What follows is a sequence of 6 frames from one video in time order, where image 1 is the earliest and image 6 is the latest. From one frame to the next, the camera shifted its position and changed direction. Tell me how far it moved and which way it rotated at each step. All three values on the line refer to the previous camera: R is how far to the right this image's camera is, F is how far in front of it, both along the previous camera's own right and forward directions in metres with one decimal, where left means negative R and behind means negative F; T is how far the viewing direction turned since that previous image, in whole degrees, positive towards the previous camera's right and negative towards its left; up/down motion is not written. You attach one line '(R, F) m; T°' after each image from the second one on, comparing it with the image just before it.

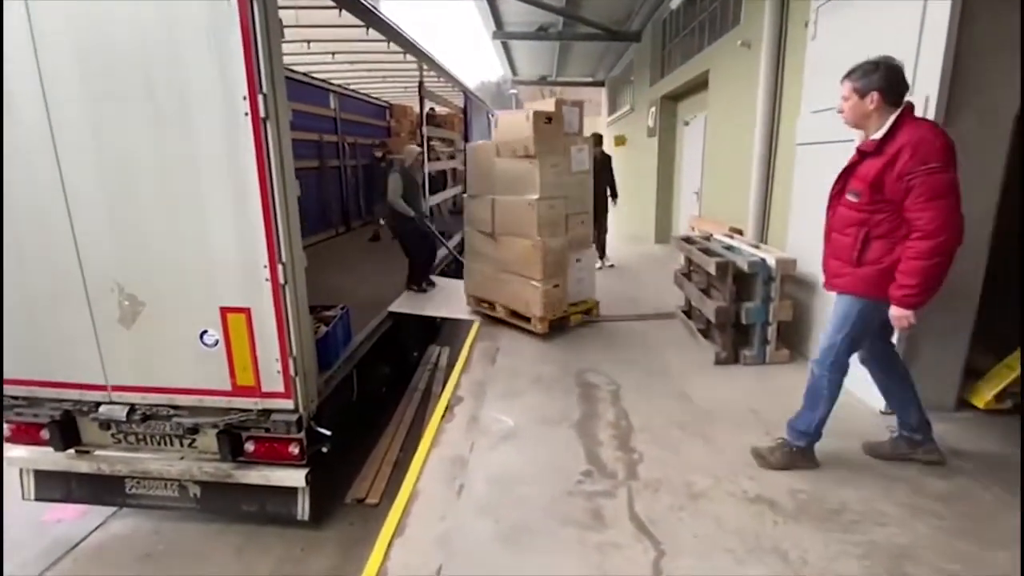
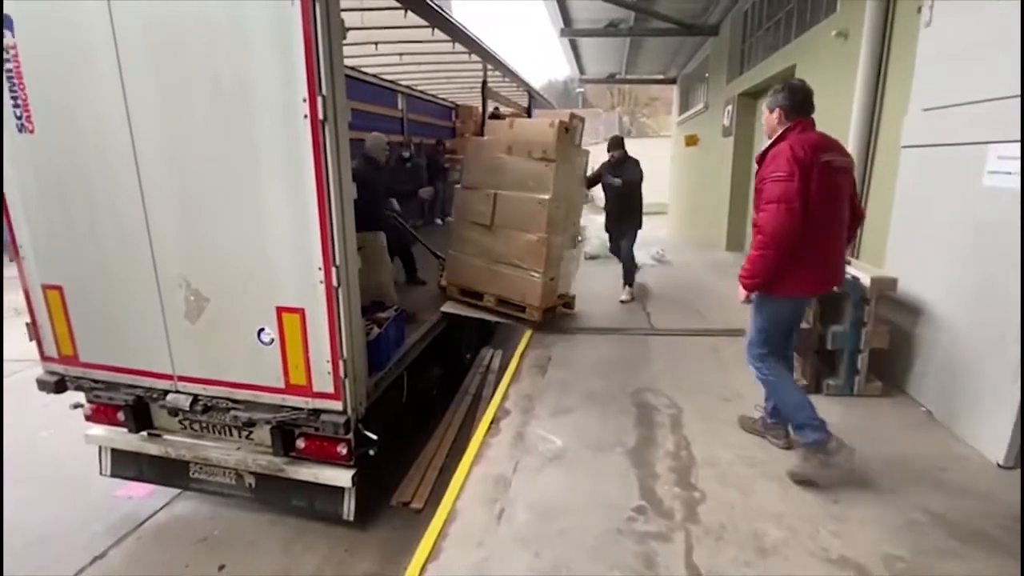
(0.0, +0.2) m; -7°
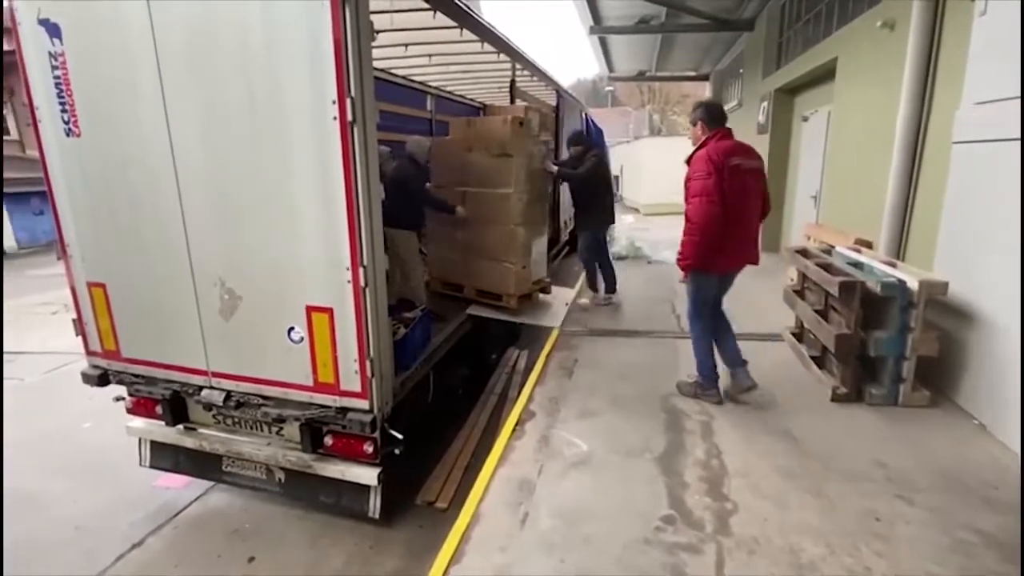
(0.0, 0.0) m; -3°
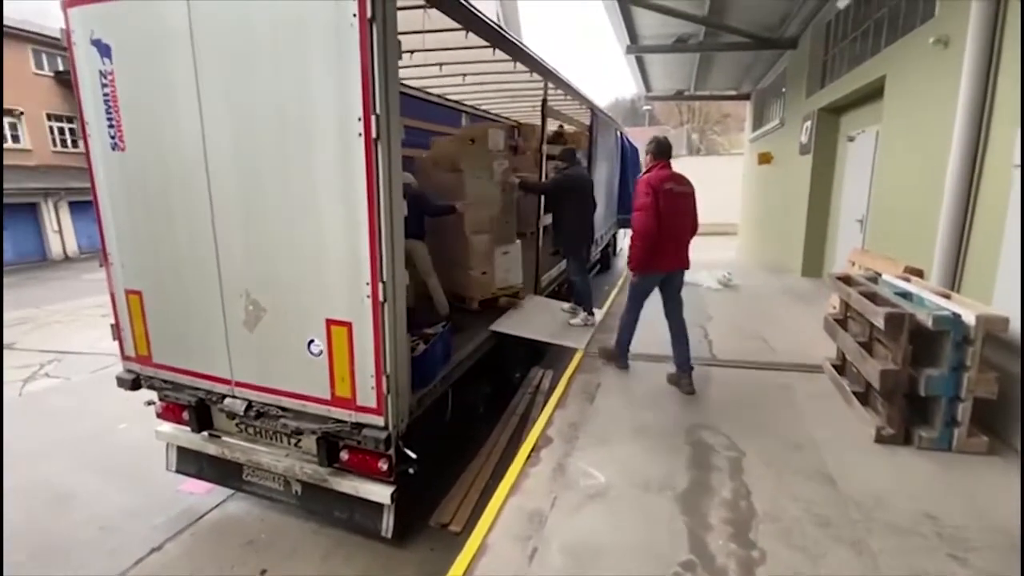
(+0.1, +0.1) m; -4°
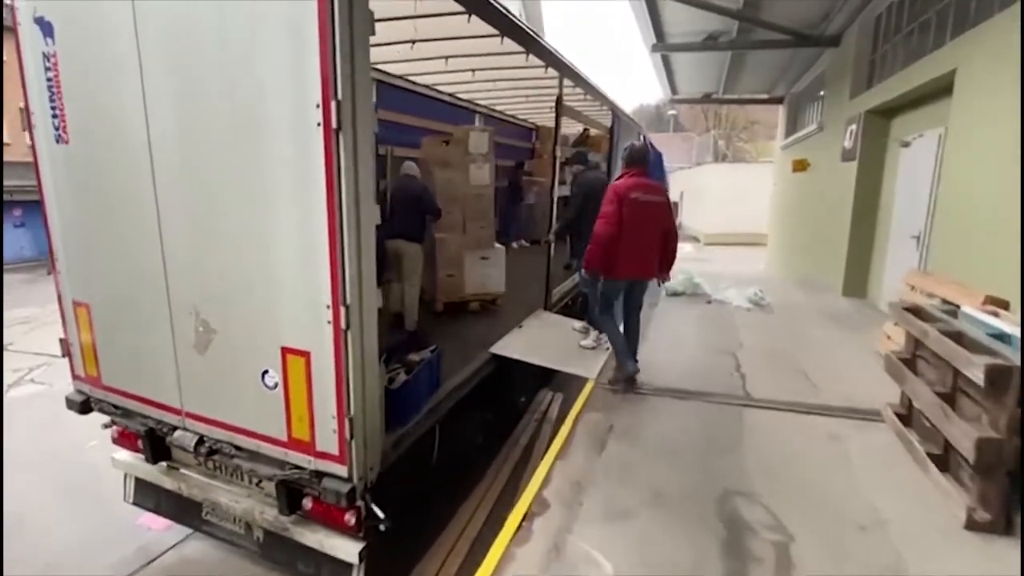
(+0.1, +0.5) m; -2°
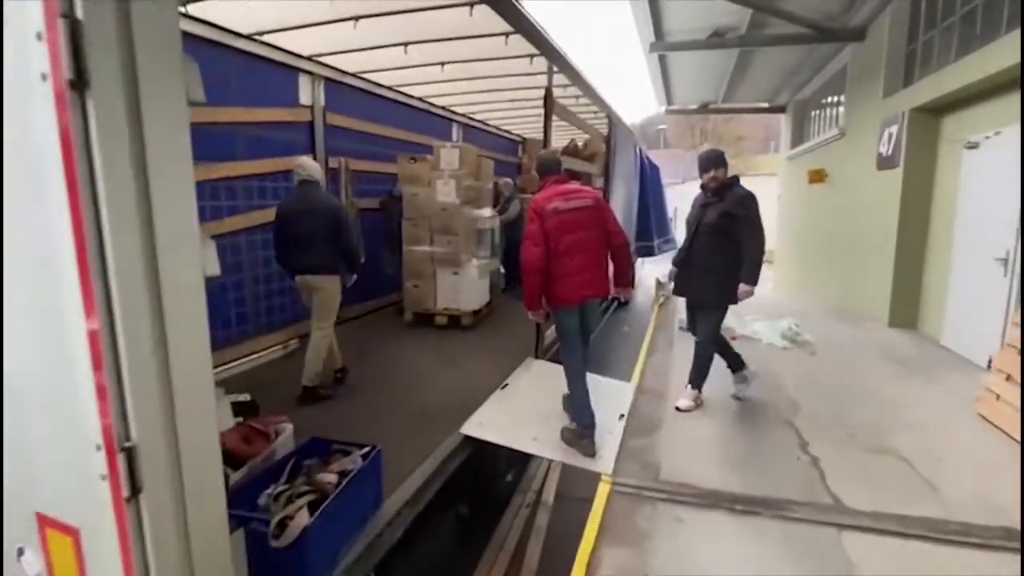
(+0.1, +1.1) m; +1°
